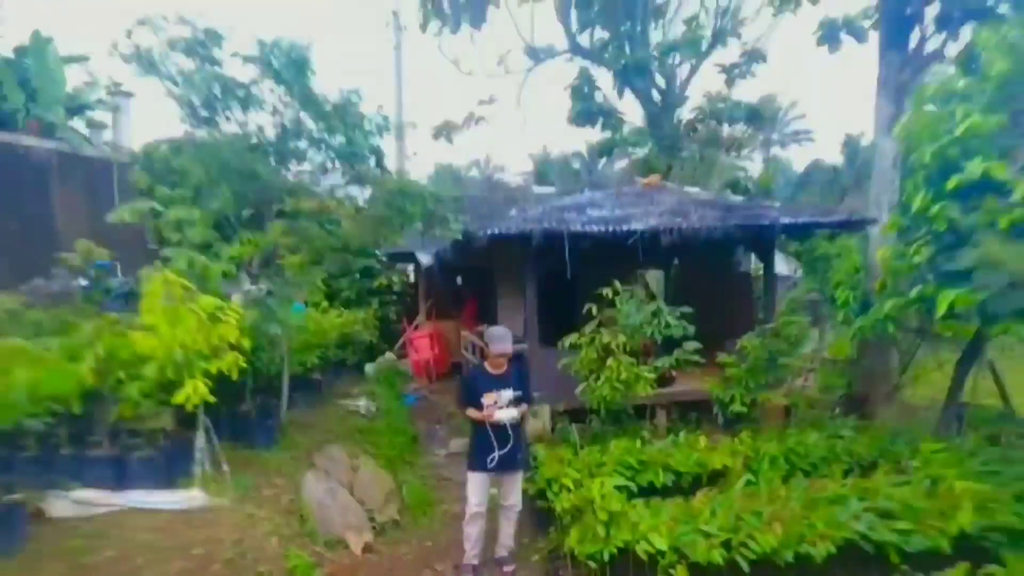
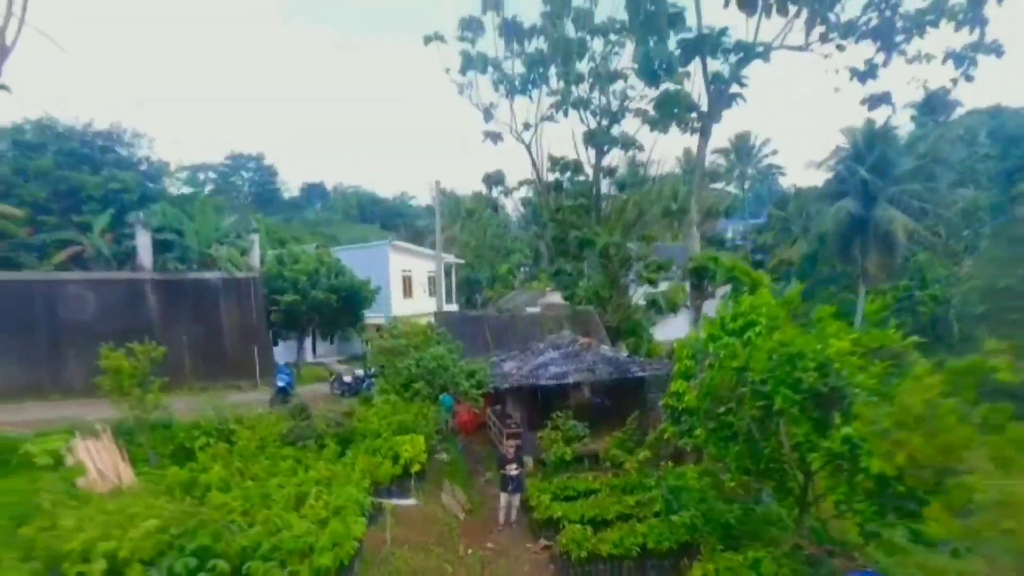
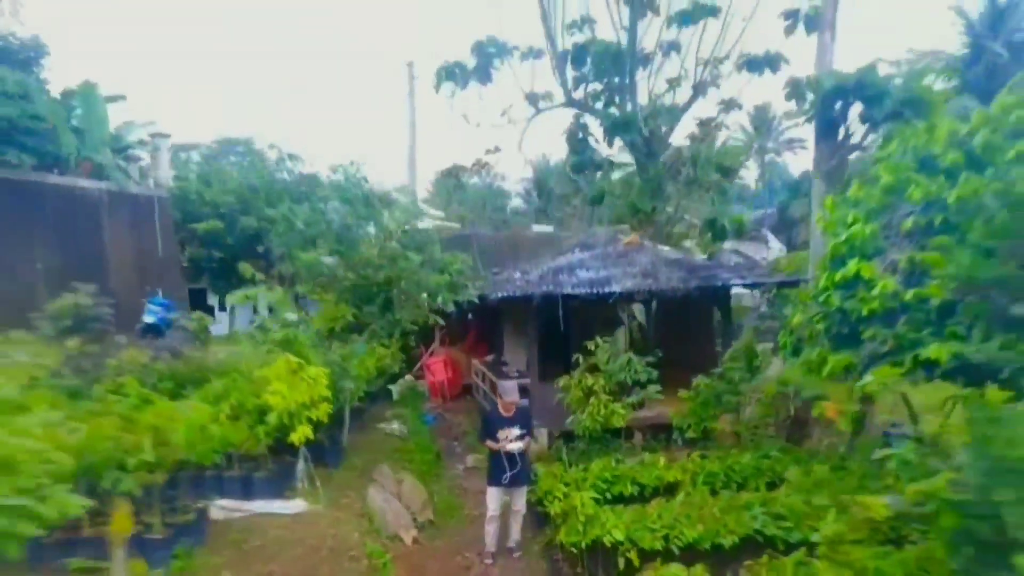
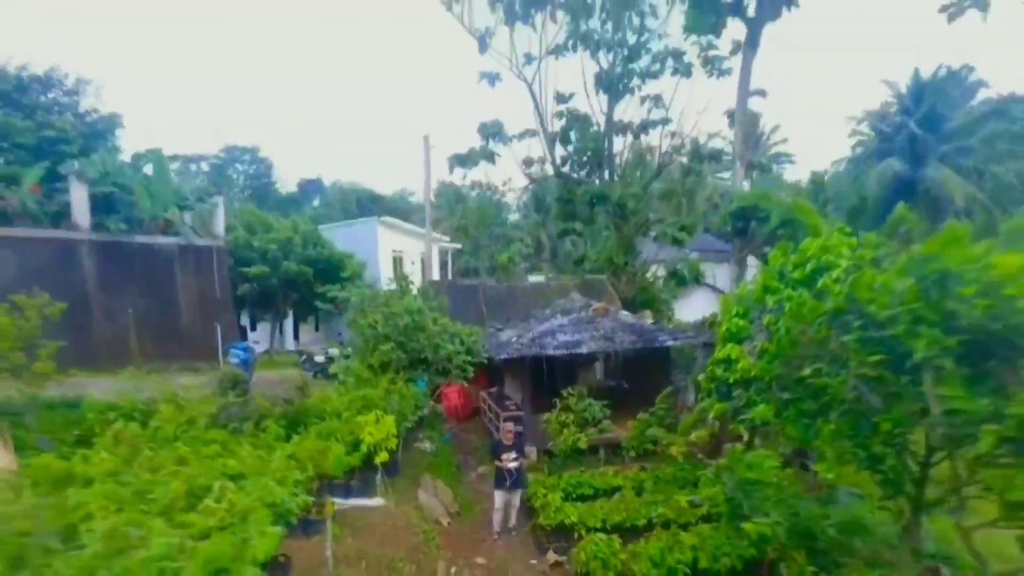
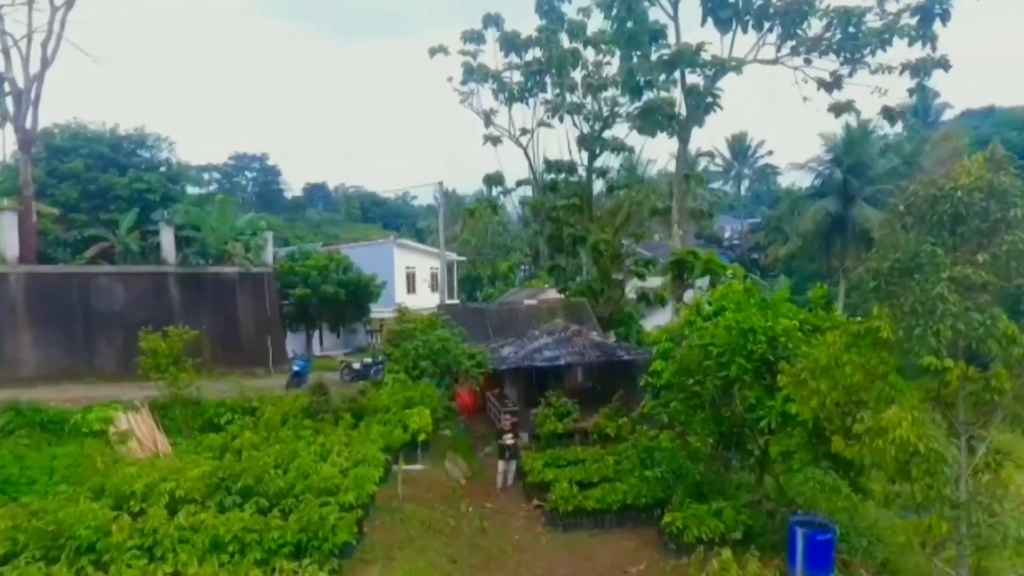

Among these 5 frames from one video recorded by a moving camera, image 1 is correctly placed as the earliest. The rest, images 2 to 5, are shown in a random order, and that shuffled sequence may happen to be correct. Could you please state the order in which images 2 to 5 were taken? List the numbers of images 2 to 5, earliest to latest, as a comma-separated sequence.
3, 4, 2, 5
